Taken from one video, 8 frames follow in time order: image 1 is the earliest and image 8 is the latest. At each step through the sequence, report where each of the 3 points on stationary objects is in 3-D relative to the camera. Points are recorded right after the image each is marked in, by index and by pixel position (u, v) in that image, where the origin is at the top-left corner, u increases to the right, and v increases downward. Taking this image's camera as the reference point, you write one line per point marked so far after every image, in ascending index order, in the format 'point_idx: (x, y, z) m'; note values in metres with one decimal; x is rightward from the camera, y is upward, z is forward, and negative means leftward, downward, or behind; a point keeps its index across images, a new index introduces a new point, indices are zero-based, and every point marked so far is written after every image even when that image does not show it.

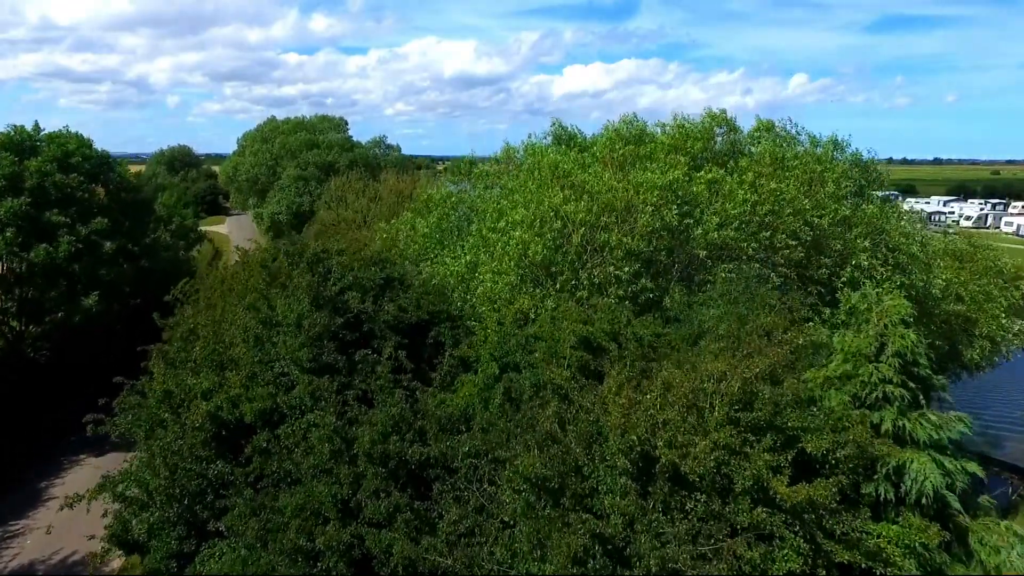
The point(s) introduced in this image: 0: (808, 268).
0: (+3.6, +0.2, +8.9) m
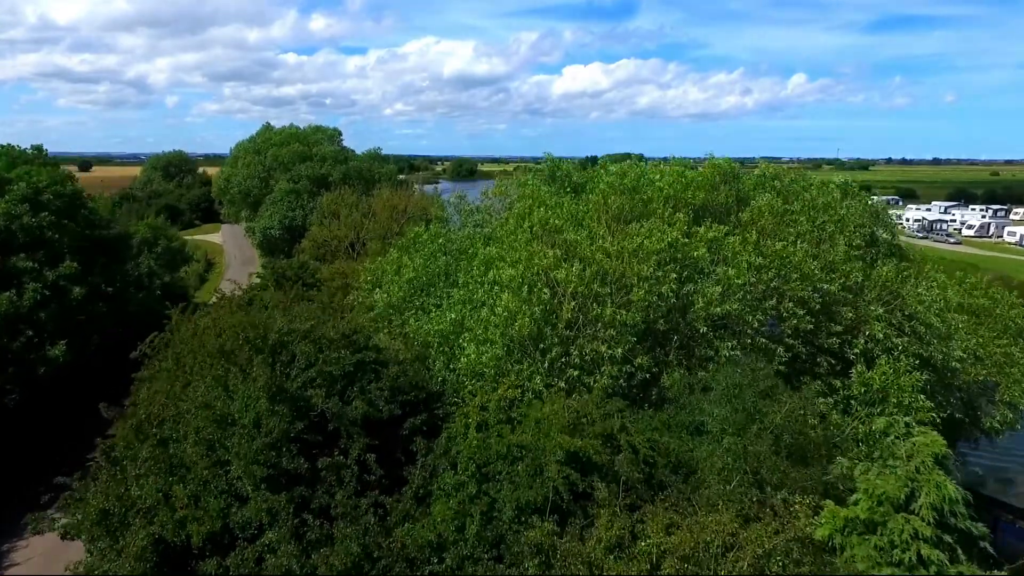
0: (+3.4, -0.6, +8.3) m
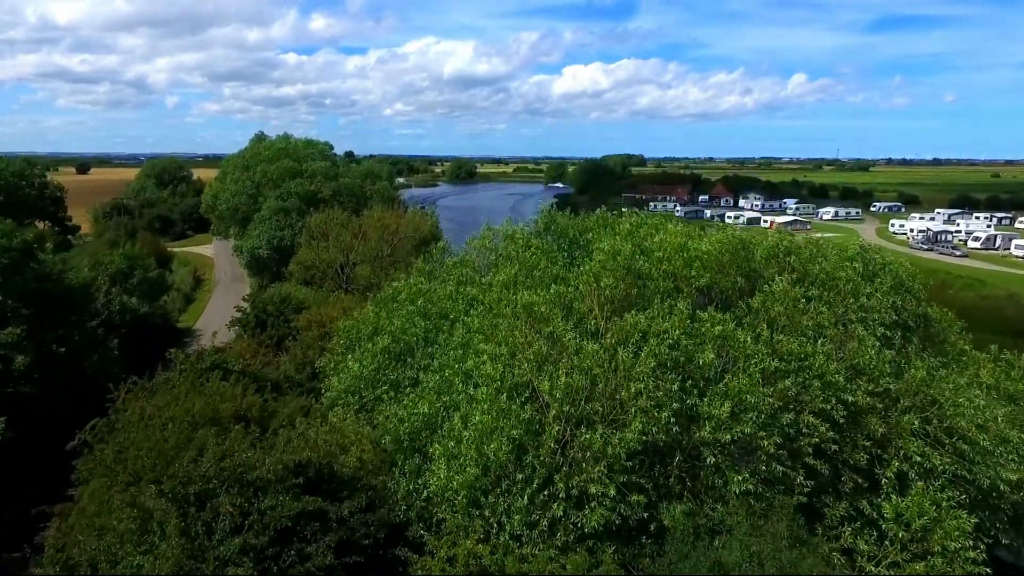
0: (+3.2, -1.6, +7.2) m
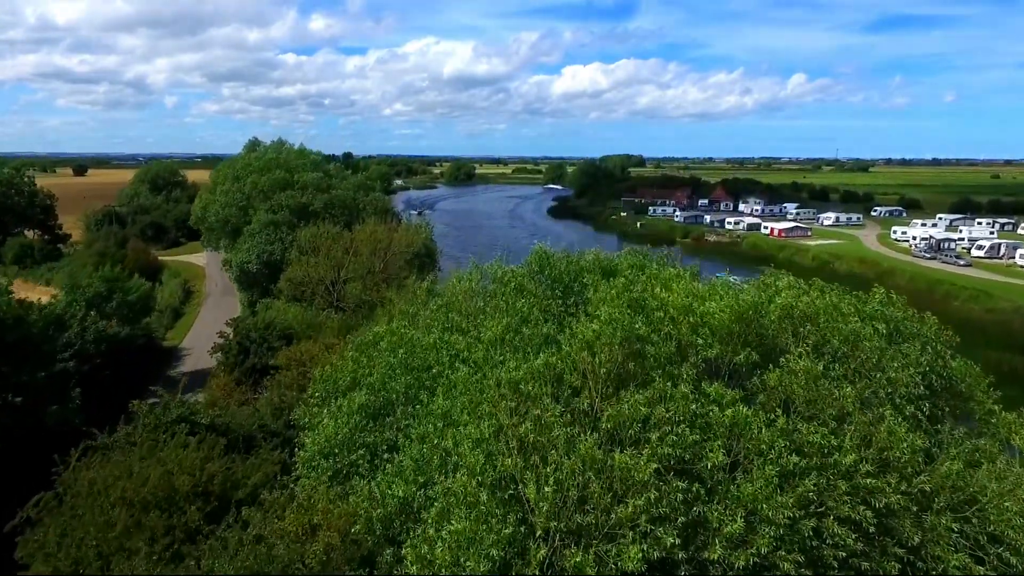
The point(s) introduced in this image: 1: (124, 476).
0: (+3.0, -2.3, +6.3) m
1: (-4.7, -2.3, +9.0) m
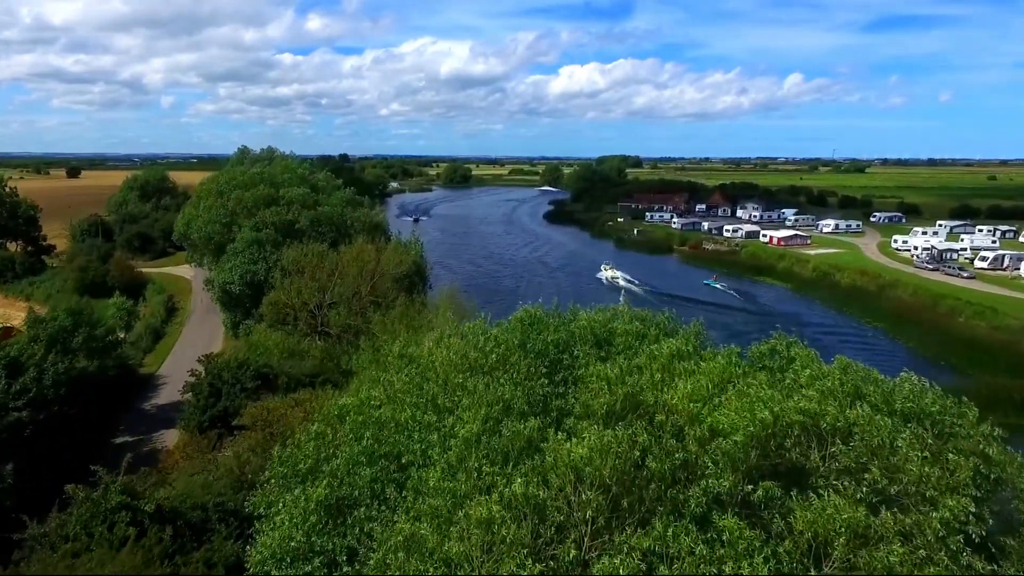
0: (+2.8, -3.3, +5.1) m
1: (-5.0, -3.2, +7.8) m
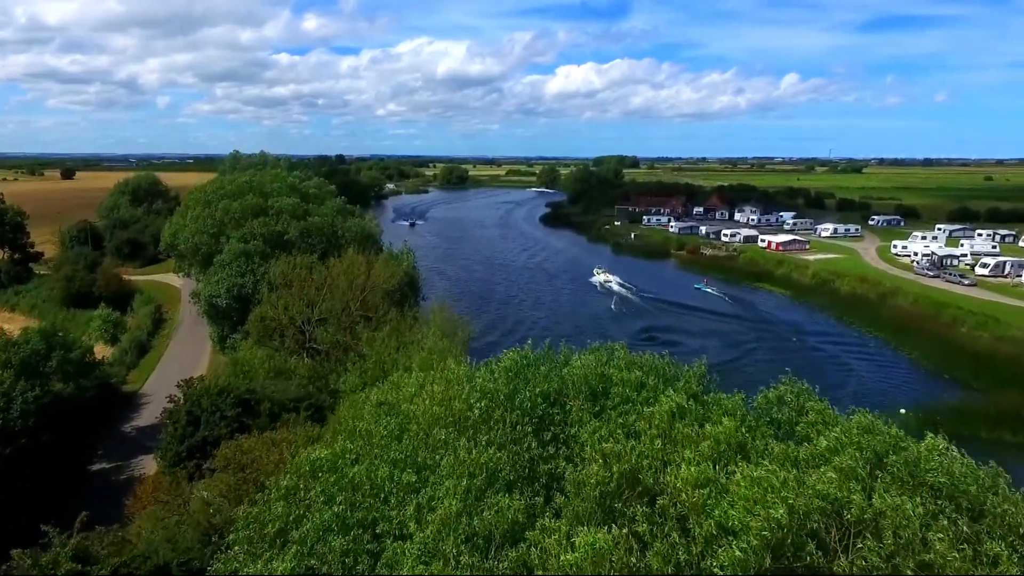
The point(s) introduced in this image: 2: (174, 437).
0: (+2.7, -3.9, +4.3) m
1: (-5.1, -3.8, +6.9) m
2: (-8.4, -3.7, +18.3) m
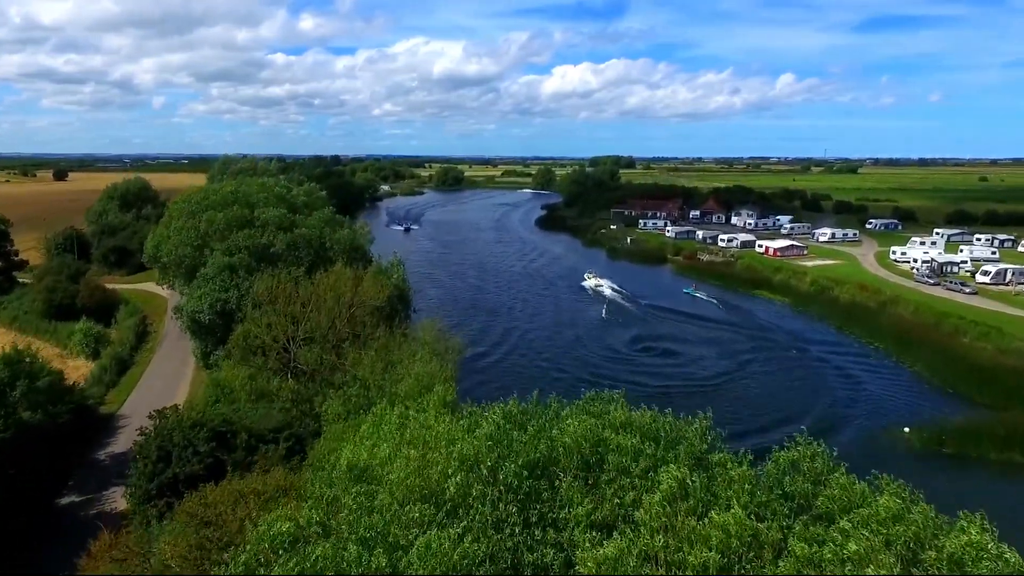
0: (+2.5, -4.5, +3.3) m
1: (-5.3, -4.5, +5.9) m
2: (-8.6, -4.3, +17.2) m
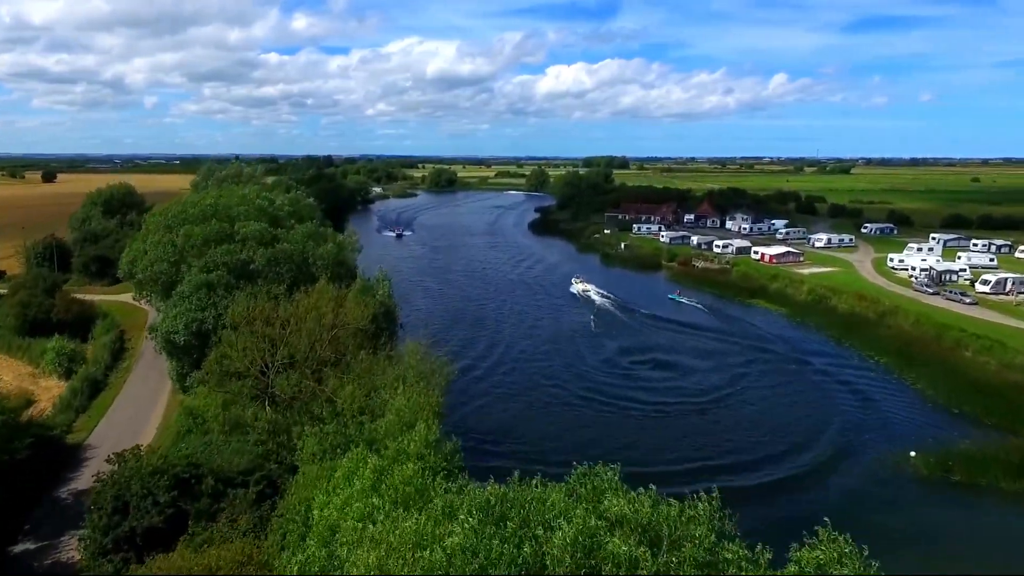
0: (+2.3, -5.3, +2.0) m
1: (-5.5, -5.3, +4.6) m
2: (-8.9, -5.1, +15.9) m
